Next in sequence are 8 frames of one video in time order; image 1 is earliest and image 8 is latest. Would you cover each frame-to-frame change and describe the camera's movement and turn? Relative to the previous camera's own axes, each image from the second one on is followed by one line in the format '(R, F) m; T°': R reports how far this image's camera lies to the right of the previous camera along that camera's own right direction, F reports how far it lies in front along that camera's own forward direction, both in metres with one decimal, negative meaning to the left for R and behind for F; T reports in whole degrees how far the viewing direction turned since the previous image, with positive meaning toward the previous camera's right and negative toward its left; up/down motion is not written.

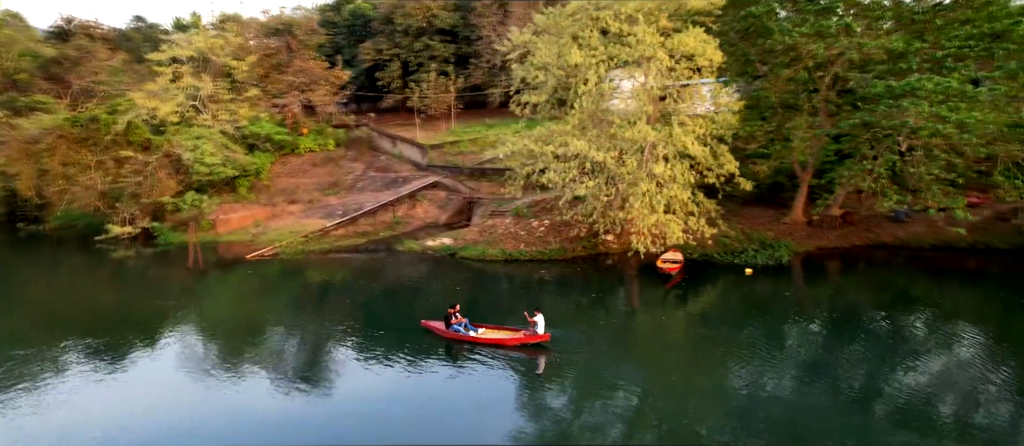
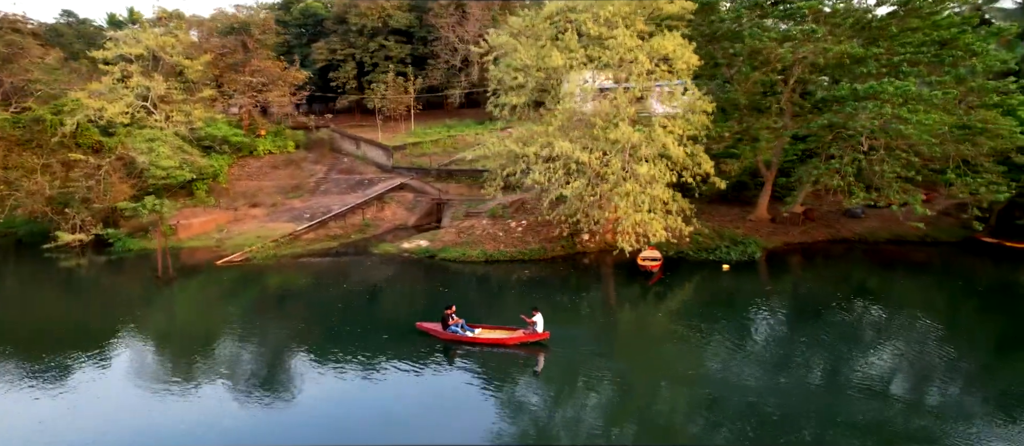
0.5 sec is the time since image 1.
(-1.5, -0.1) m; +5°
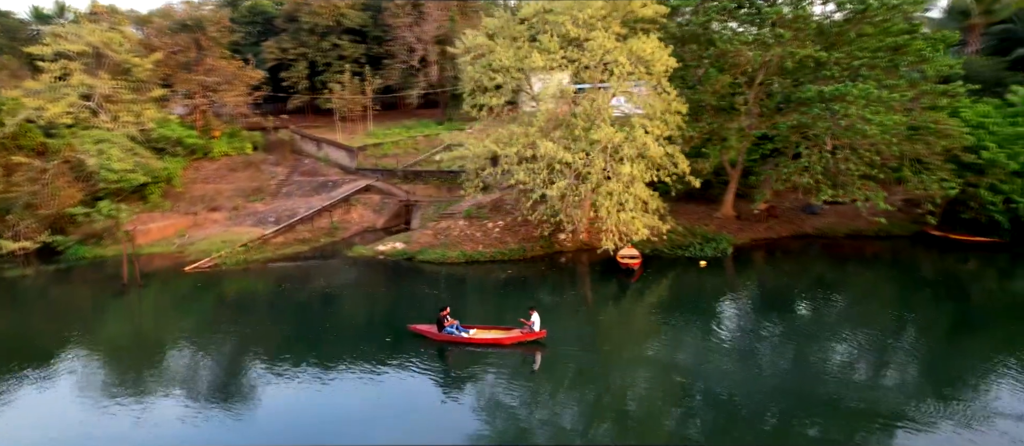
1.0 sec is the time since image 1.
(-1.5, 0.0) m; +5°
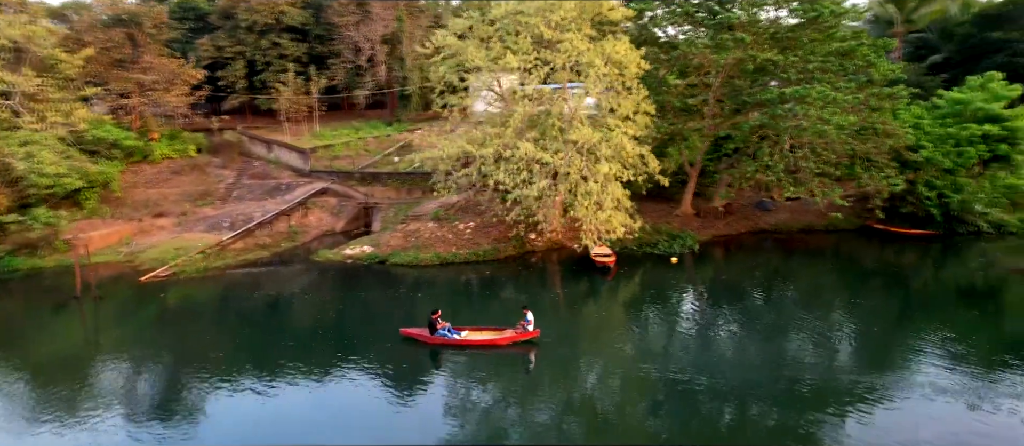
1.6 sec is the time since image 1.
(-1.8, +0.1) m; +6°
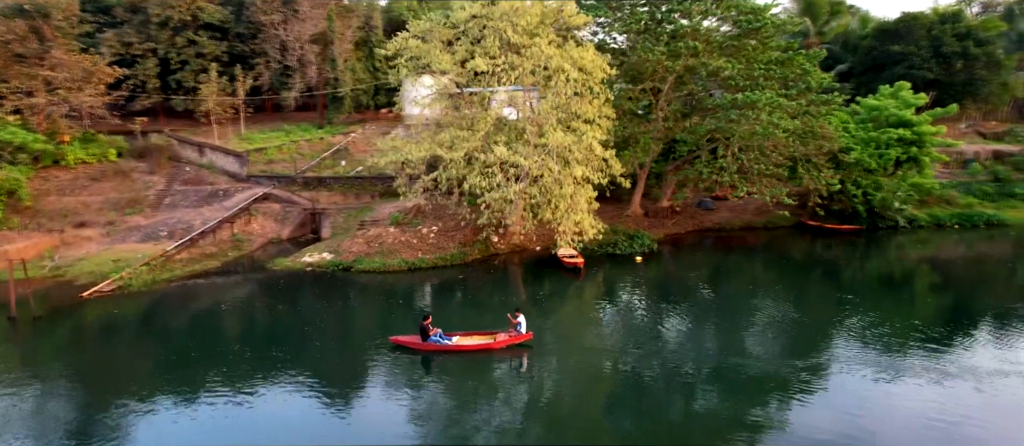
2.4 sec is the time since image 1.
(-2.5, +0.1) m; +8°
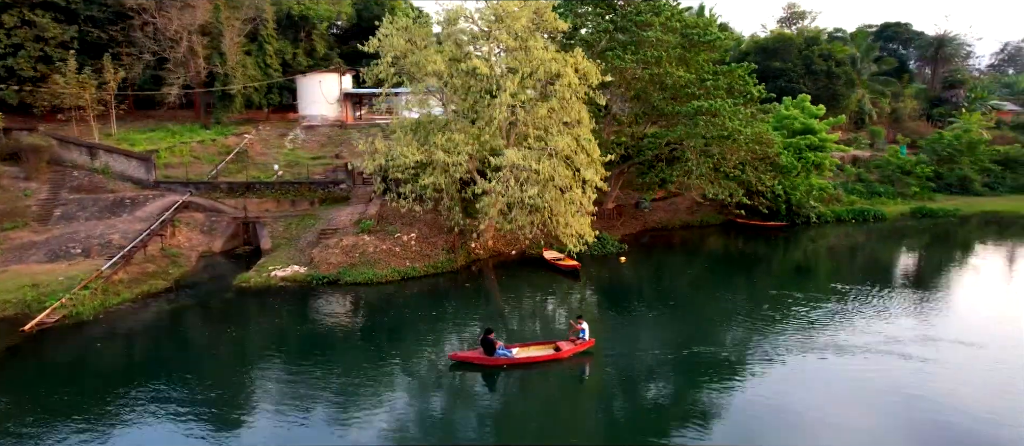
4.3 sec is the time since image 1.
(-6.5, +1.4) m; +15°
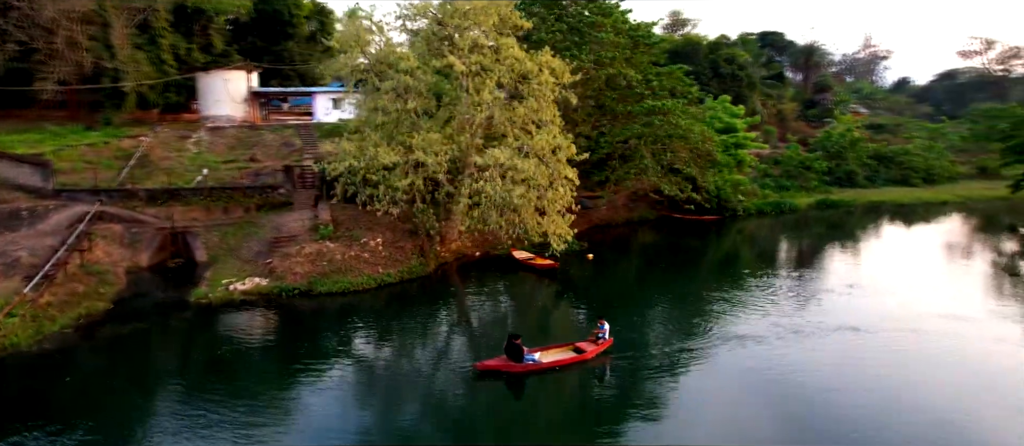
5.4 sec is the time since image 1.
(-3.8, +0.9) m; +11°
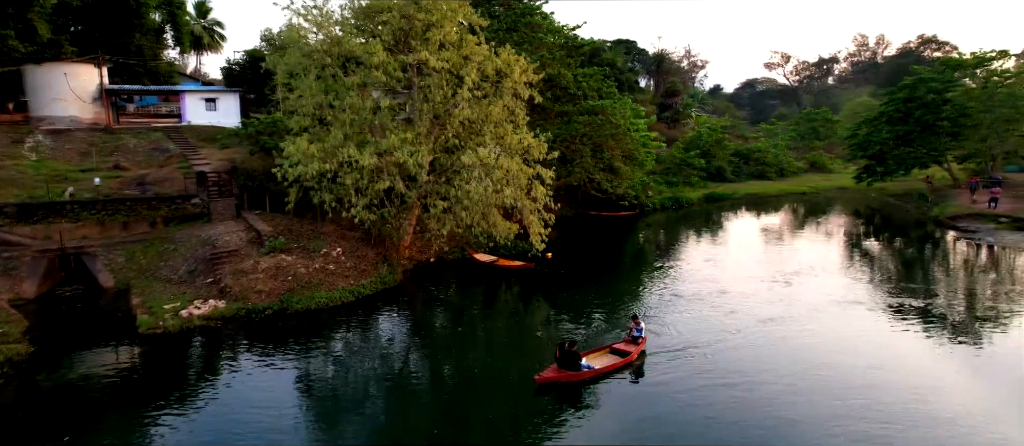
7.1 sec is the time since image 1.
(-5.1, +1.5) m; +15°
